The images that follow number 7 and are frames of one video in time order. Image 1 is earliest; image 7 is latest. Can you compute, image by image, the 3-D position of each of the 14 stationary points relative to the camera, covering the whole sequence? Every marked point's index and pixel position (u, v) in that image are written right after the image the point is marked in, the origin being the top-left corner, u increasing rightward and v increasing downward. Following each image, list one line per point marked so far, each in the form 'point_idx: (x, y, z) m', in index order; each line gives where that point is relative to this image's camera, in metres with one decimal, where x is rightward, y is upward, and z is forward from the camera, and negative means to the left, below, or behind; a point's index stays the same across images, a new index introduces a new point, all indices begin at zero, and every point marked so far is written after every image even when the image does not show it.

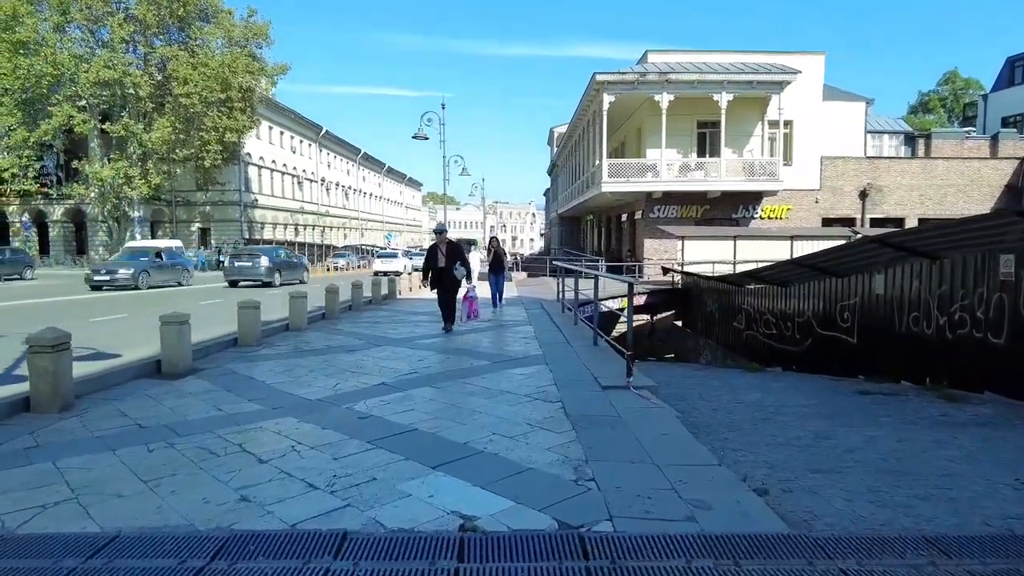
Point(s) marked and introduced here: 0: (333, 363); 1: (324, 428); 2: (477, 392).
0: (-2.2, -0.9, +7.7) m
1: (-1.4, -1.0, +4.8) m
2: (-0.3, -0.9, +5.8) m
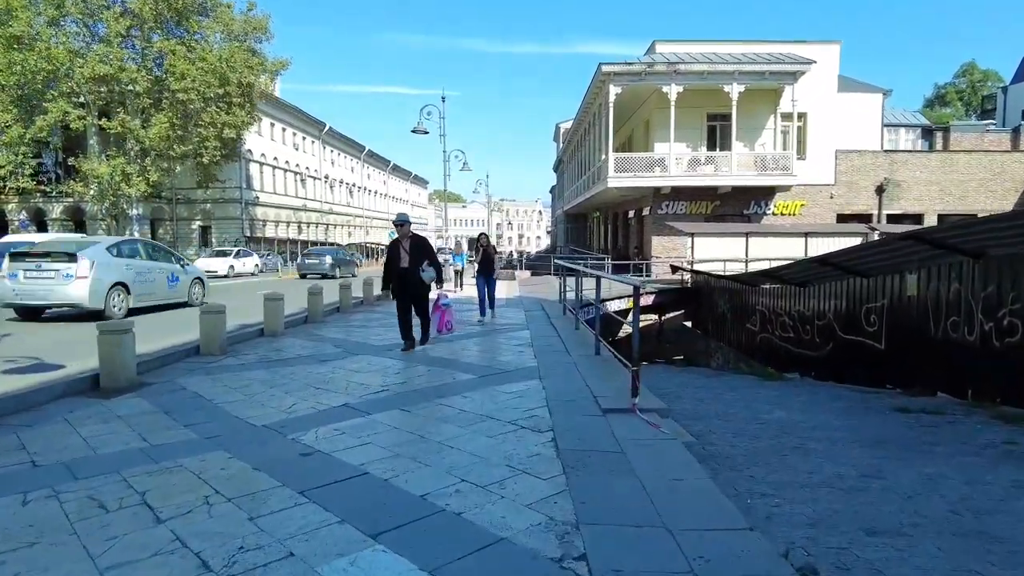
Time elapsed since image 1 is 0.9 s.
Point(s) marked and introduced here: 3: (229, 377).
0: (-2.3, -0.9, +6.9) m
1: (-1.5, -1.1, +3.9) m
2: (-0.5, -1.0, +4.9) m
3: (-3.0, -0.9, +6.8) m
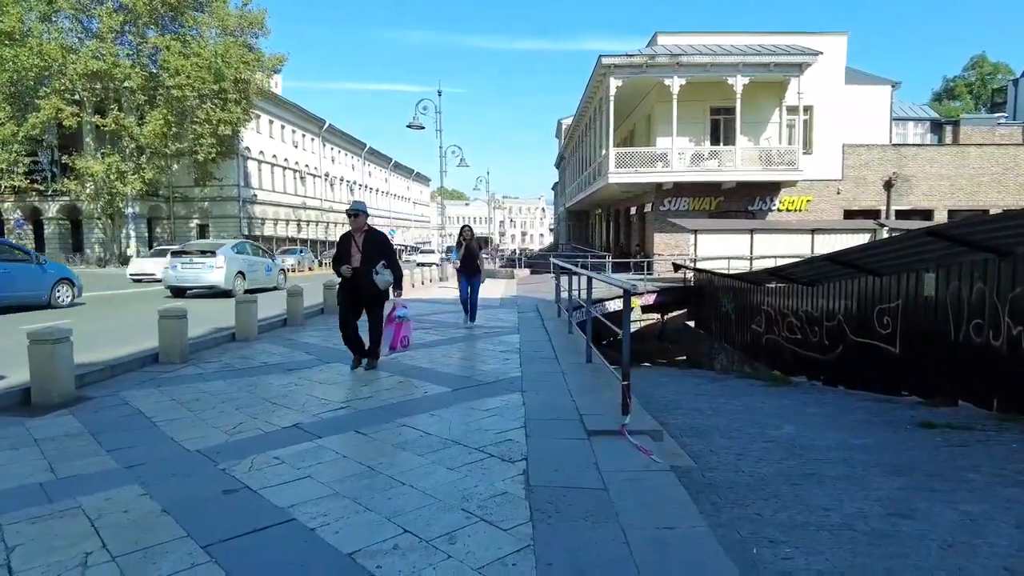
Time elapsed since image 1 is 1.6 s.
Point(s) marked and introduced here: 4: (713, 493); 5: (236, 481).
0: (-2.5, -1.0, +6.2) m
1: (-1.7, -1.1, +3.2) m
2: (-0.7, -1.0, +4.2) m
3: (-3.2, -1.0, +6.2) m
4: (+1.3, -1.3, +4.0) m
5: (-1.5, -1.1, +3.6) m
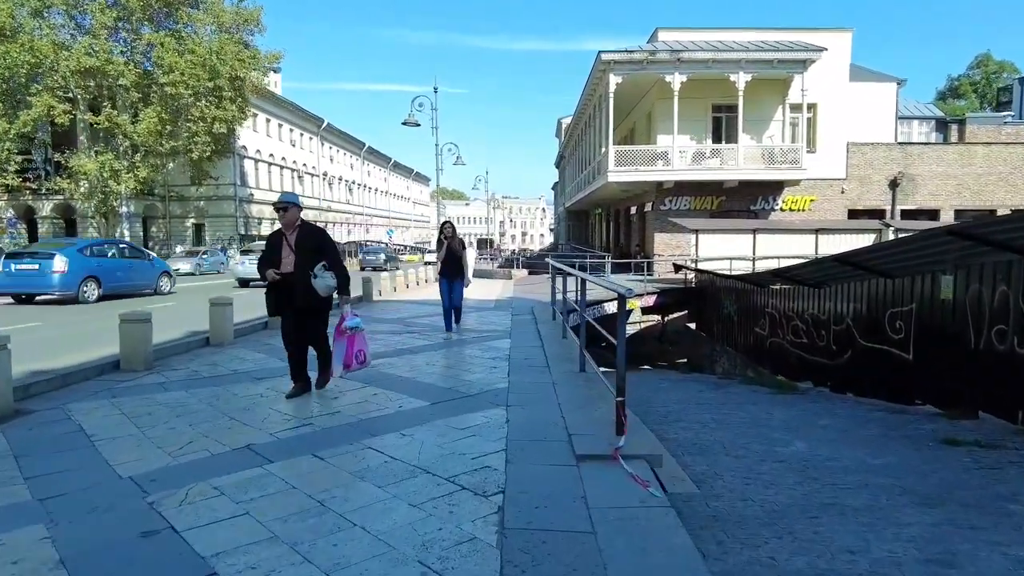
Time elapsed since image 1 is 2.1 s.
0: (-2.6, -1.0, +5.7) m
1: (-1.9, -1.1, +2.7) m
2: (-0.8, -1.0, +3.7) m
3: (-3.3, -1.0, +5.7) m
4: (+1.1, -1.3, +3.5) m
5: (-1.7, -1.1, +3.1) m
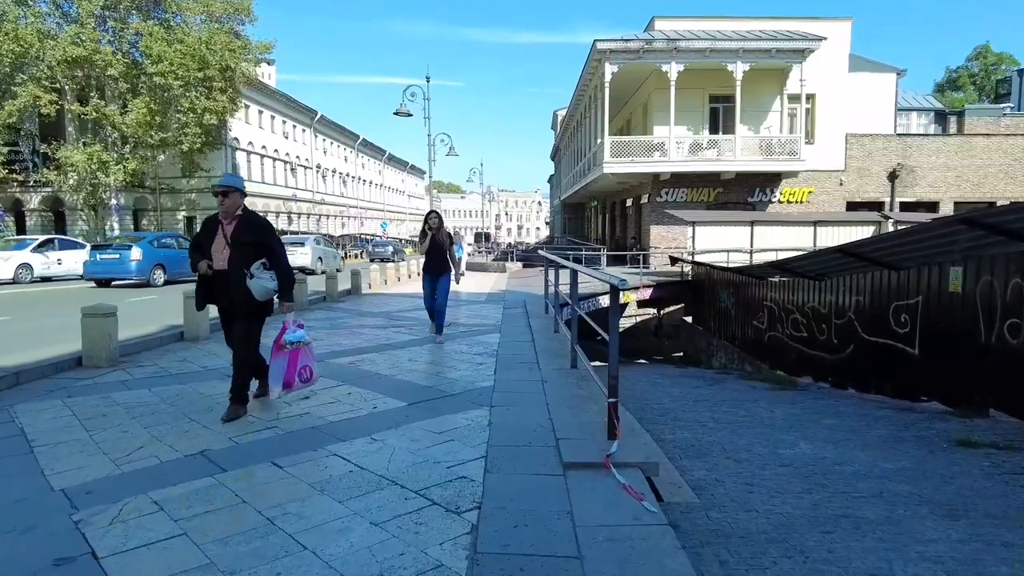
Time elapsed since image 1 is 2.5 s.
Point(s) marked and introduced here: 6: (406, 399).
0: (-2.7, -0.9, +5.3) m
1: (-2.0, -1.1, +2.3) m
2: (-0.9, -1.0, +3.3) m
3: (-3.4, -0.9, +5.3) m
4: (+1.0, -1.3, +3.1) m
5: (-1.8, -1.1, +2.7) m
6: (-0.8, -0.9, +5.0) m
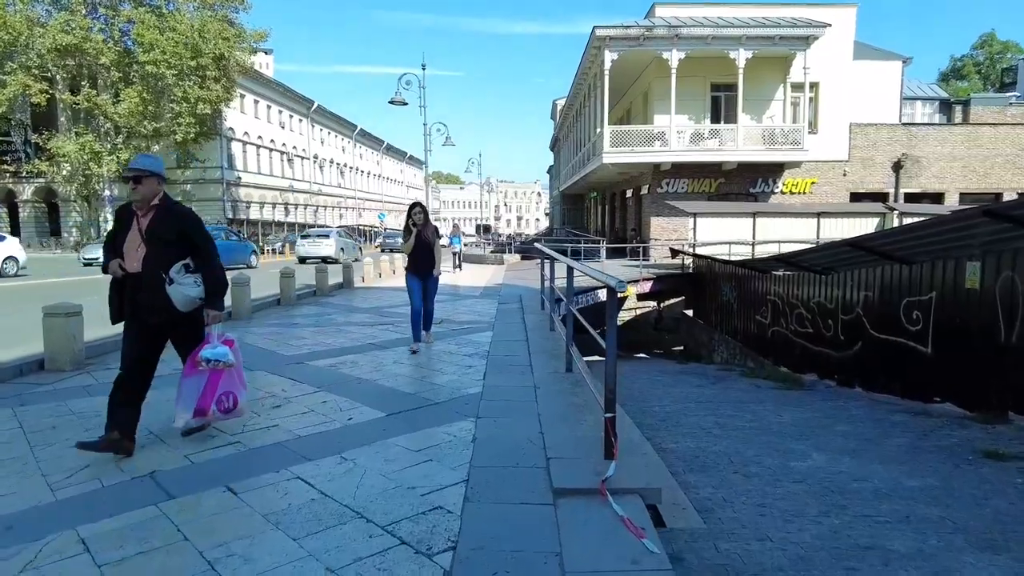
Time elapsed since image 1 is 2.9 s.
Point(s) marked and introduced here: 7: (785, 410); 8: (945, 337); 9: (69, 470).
0: (-2.8, -0.9, +4.9) m
1: (-2.0, -1.1, +1.9) m
2: (-1.0, -1.0, +2.9) m
3: (-3.5, -0.9, +4.9) m
4: (+0.9, -1.3, +2.7) m
5: (-1.8, -1.1, +2.3) m
6: (-0.9, -0.9, +4.6) m
7: (+3.0, -1.3, +7.1) m
8: (+5.5, -0.6, +8.3) m
9: (-2.4, -1.0, +3.6) m
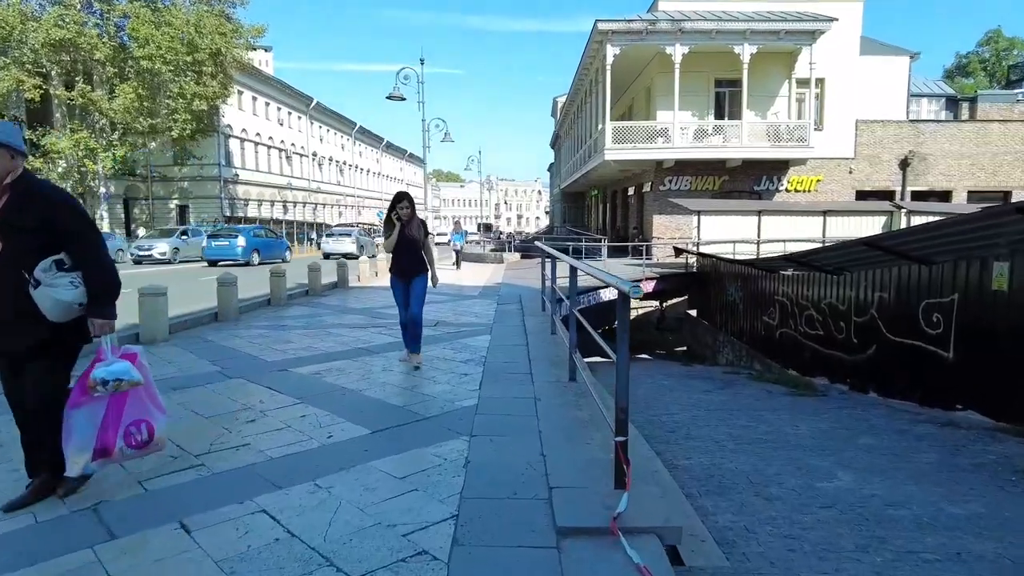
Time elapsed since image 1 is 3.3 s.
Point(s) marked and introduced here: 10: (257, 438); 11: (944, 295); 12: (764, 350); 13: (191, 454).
0: (-2.8, -0.9, +4.4) m
1: (-2.1, -1.2, +1.5) m
2: (-1.0, -1.0, +2.5) m
3: (-3.5, -0.9, +4.4) m
4: (+0.9, -1.3, +2.3) m
5: (-1.9, -1.1, +1.9) m
6: (-0.9, -0.9, +4.2) m
7: (+3.0, -1.4, +6.7) m
8: (+5.5, -0.6, +7.8) m
9: (-2.4, -1.0, +3.2) m
10: (-1.6, -0.9, +3.9) m
11: (+5.5, -0.1, +8.3) m
12: (+5.5, -1.4, +14.3) m
13: (-1.8, -0.9, +3.6) m
